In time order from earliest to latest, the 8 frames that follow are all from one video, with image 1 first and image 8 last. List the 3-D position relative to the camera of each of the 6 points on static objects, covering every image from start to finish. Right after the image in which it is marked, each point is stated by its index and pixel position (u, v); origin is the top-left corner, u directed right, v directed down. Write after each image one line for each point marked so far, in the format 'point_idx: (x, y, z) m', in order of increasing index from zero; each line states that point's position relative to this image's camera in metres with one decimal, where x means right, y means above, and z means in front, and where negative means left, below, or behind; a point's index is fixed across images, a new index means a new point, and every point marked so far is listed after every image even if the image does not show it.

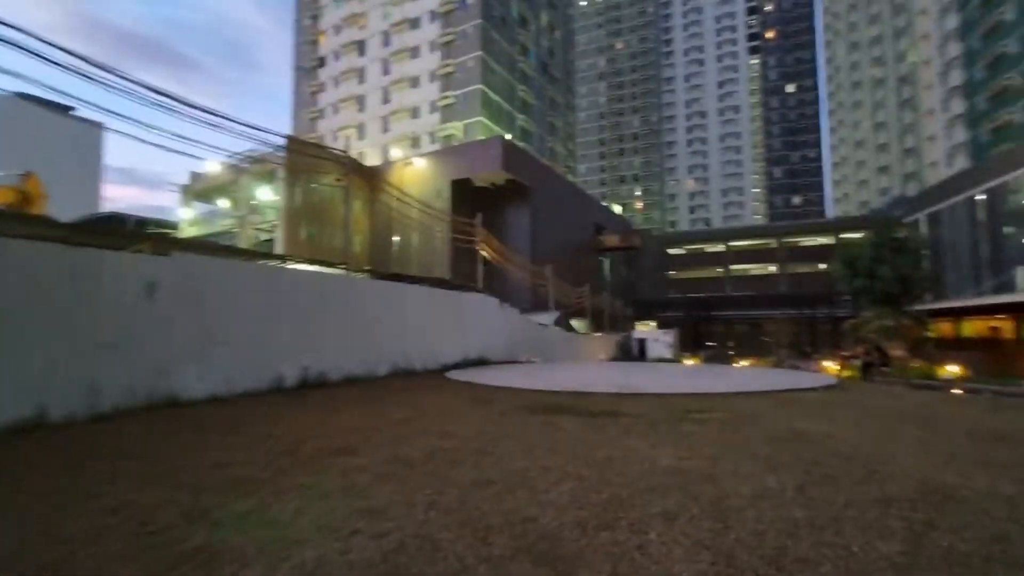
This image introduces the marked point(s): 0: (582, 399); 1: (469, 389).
0: (+1.1, -1.7, +7.5) m
1: (-0.7, -1.8, +9.0) m
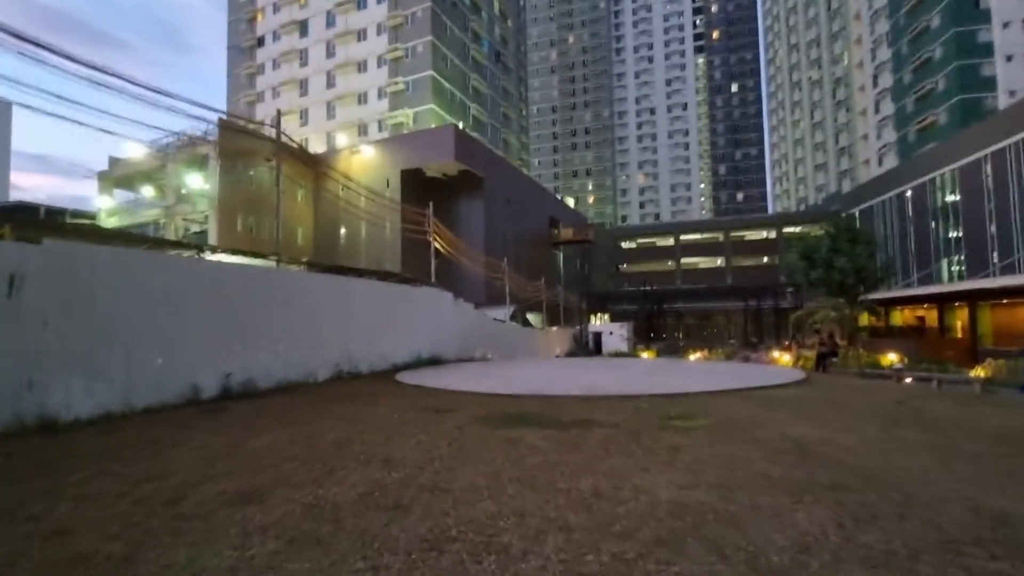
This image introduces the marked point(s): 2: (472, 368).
0: (+0.5, -1.6, +6.7) m
1: (-1.4, -1.7, +8.0) m
2: (-1.0, -2.0, +12.2) m
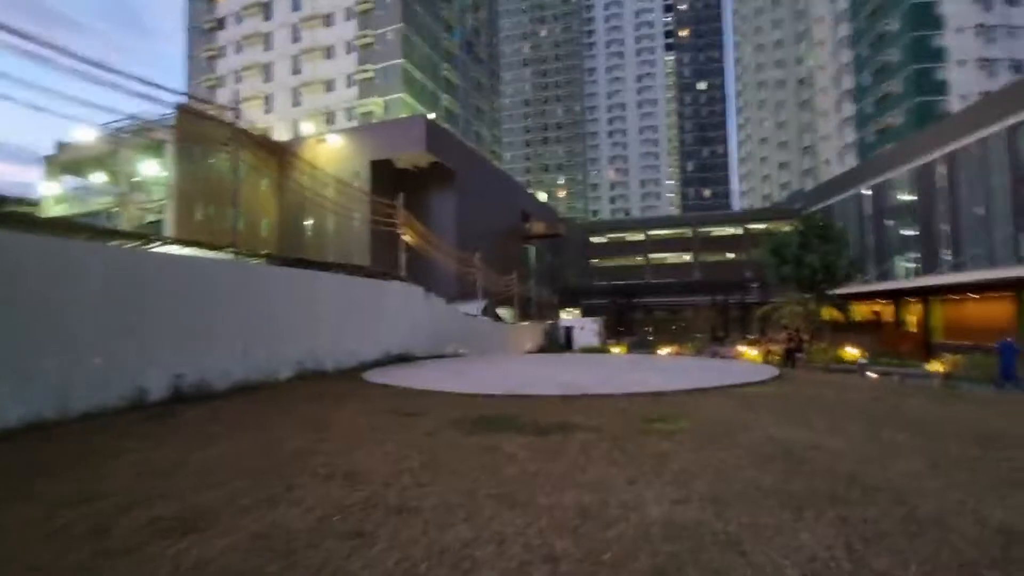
0: (+0.2, -1.5, +6.5) m
1: (-1.9, -1.6, +7.6) m
2: (-1.6, -1.8, +11.8) m
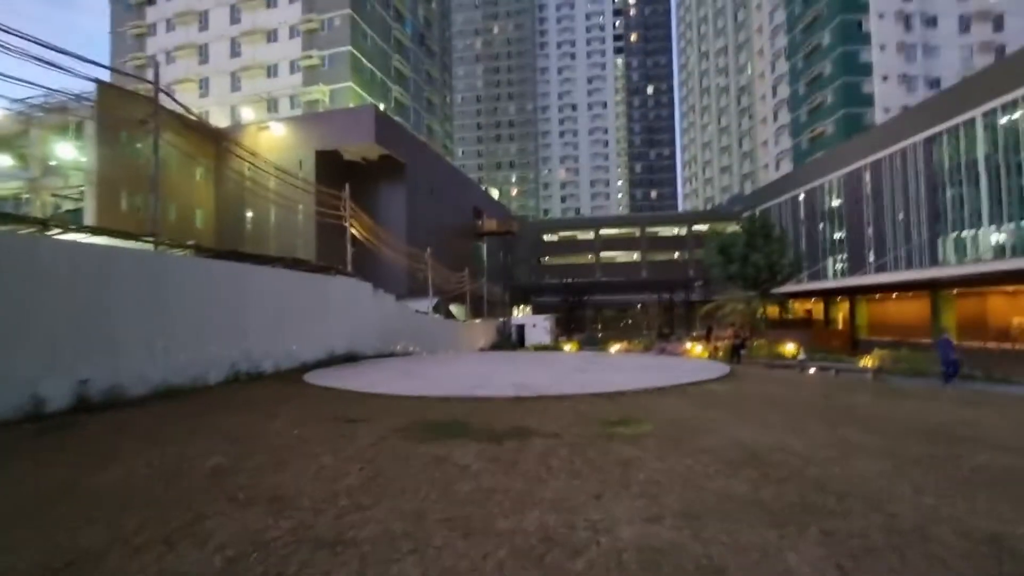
0: (-0.4, -1.5, +6.1) m
1: (-2.6, -1.6, +7.1) m
2: (-2.7, -1.7, +11.2) m
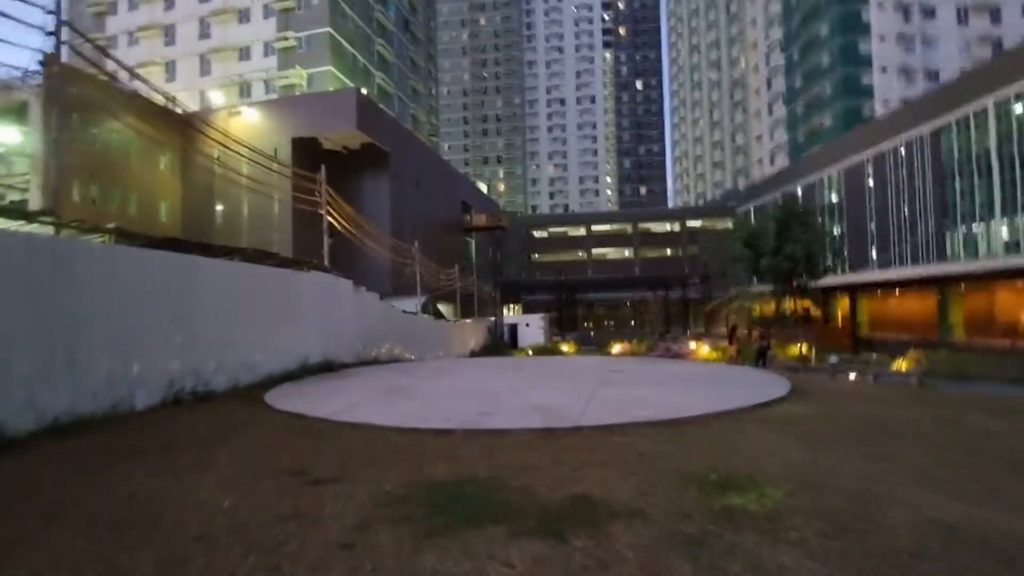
0: (-0.1, -1.4, +4.3) m
1: (-2.3, -1.5, +5.2) m
2: (-2.6, -1.7, +9.4) m
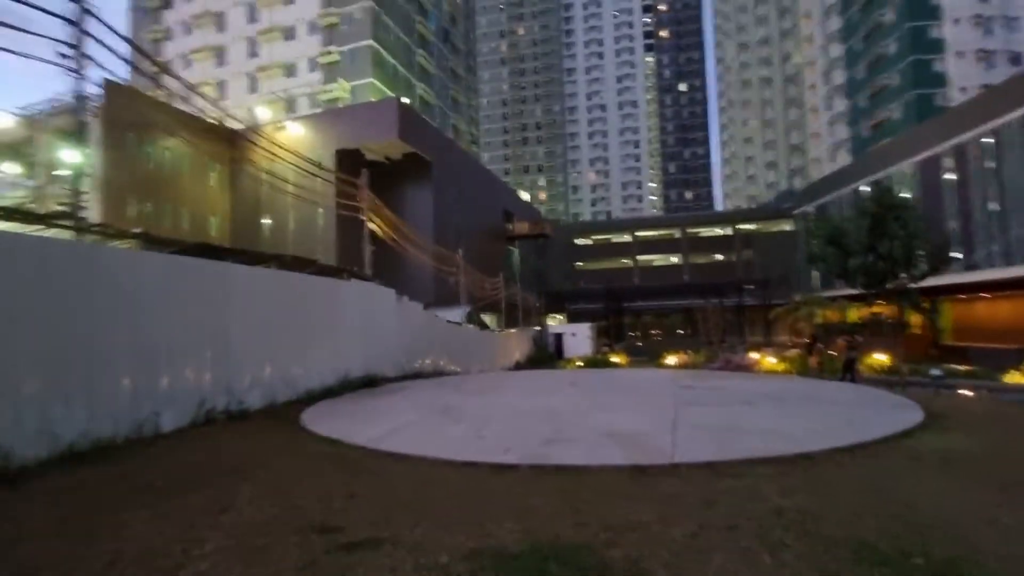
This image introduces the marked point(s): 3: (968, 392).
0: (+0.5, -1.4, +3.3) m
1: (-1.6, -1.6, +4.4) m
2: (-1.6, -1.8, +8.6) m
3: (+10.0, -2.3, +10.9) m
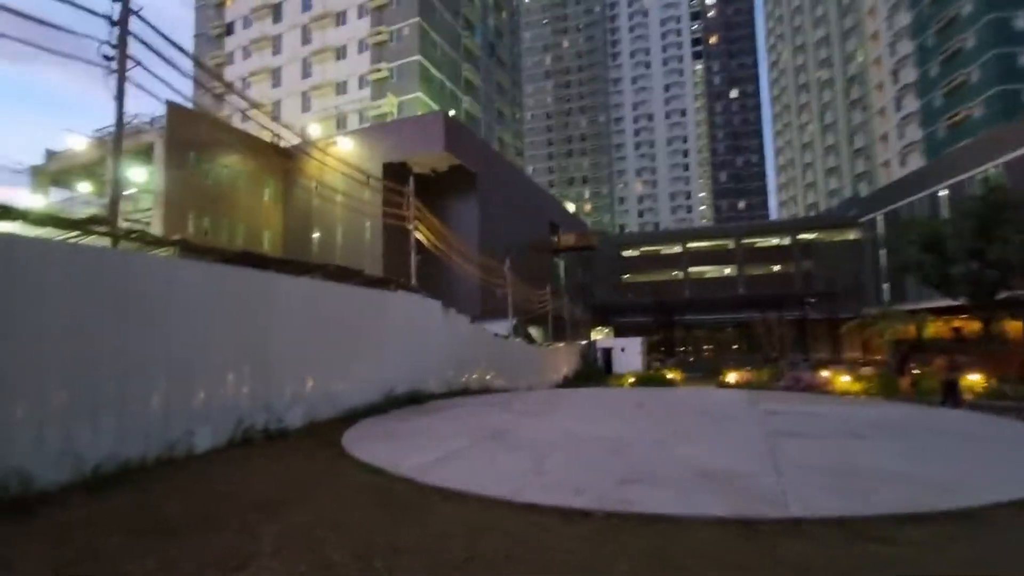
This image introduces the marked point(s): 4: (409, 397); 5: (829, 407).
0: (+0.9, -1.5, +2.6) m
1: (-1.1, -1.6, +3.8) m
2: (-0.7, -2.0, +7.9) m
3: (+11.0, -2.5, +9.3) m
4: (-2.0, -2.1, +9.5) m
5: (+5.0, -1.9, +7.7) m
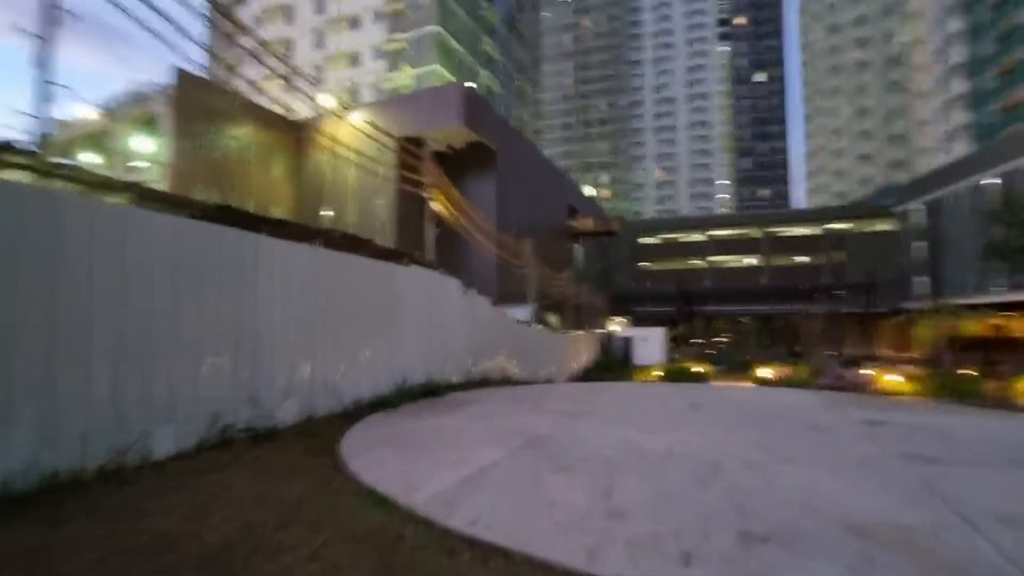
0: (+1.2, -1.3, +1.3) m
1: (-0.7, -1.4, +2.6) m
2: (-0.2, -1.6, +6.7) m
3: (+11.5, -2.4, +7.7) m
4: (-1.5, -1.7, +8.3) m
5: (+5.4, -1.7, +6.3) m
